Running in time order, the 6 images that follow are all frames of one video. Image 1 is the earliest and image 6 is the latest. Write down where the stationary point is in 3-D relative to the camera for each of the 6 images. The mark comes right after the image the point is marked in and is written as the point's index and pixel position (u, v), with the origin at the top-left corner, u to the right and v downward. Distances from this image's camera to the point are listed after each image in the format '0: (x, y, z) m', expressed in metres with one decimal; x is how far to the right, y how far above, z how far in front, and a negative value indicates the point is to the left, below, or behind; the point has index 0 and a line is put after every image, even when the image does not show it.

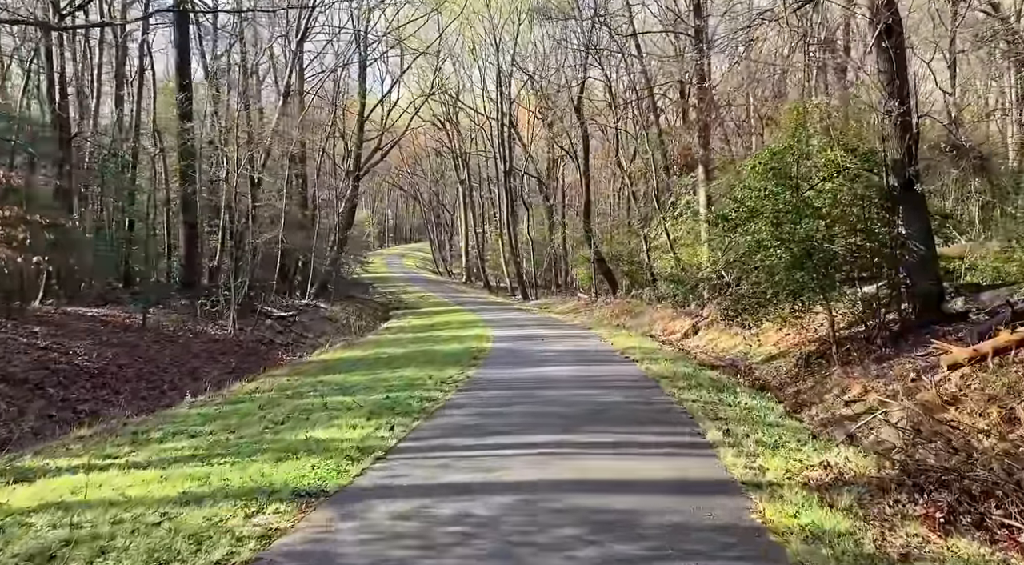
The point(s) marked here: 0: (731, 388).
0: (+3.4, -1.7, +18.0) m
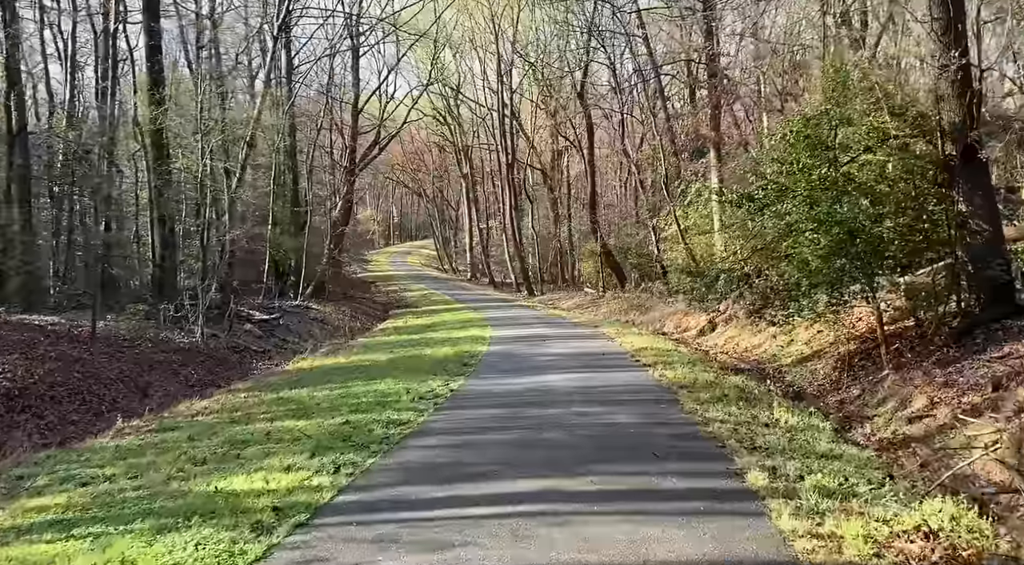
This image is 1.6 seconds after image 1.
0: (+3.3, -1.6, +15.1) m
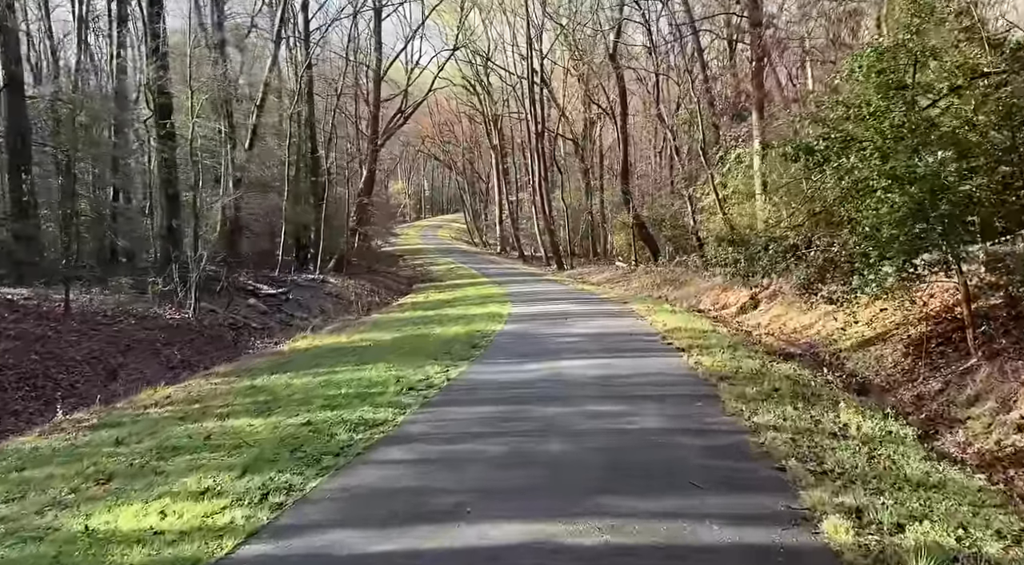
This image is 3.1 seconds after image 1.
0: (+3.4, -1.3, +12.6) m
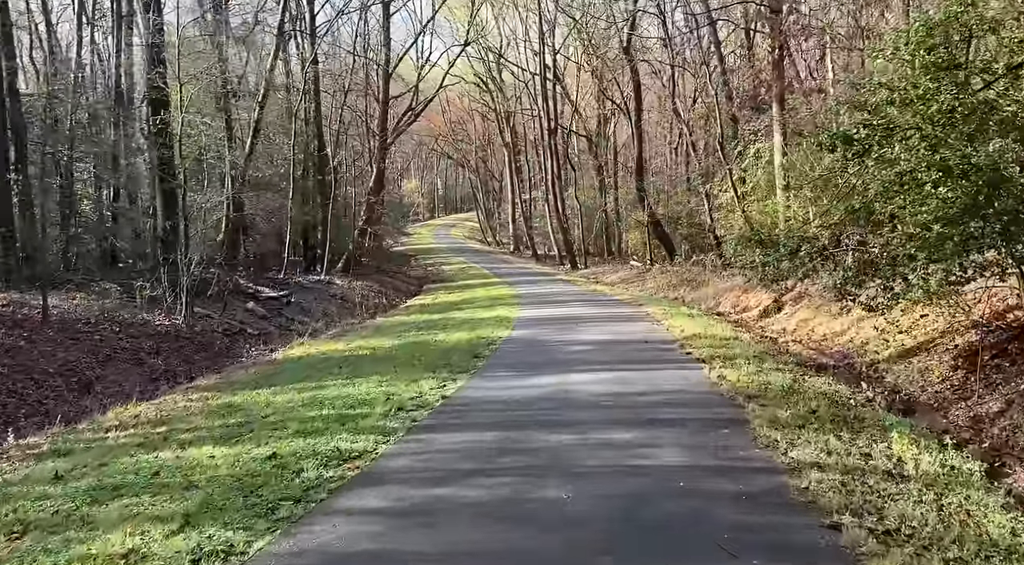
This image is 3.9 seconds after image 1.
0: (+3.4, -1.3, +11.1) m
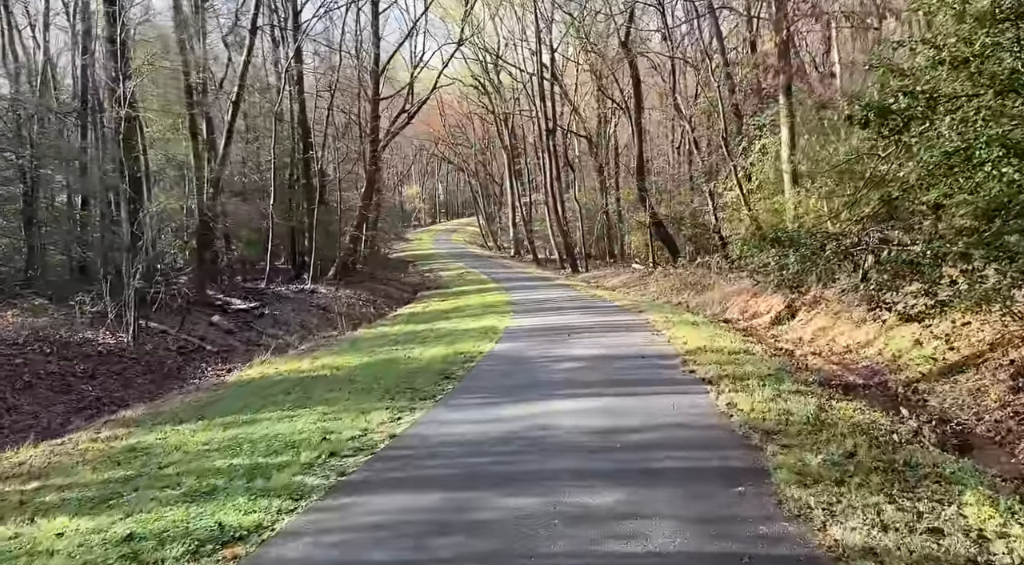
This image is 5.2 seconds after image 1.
0: (+3.0, -1.4, +8.8) m
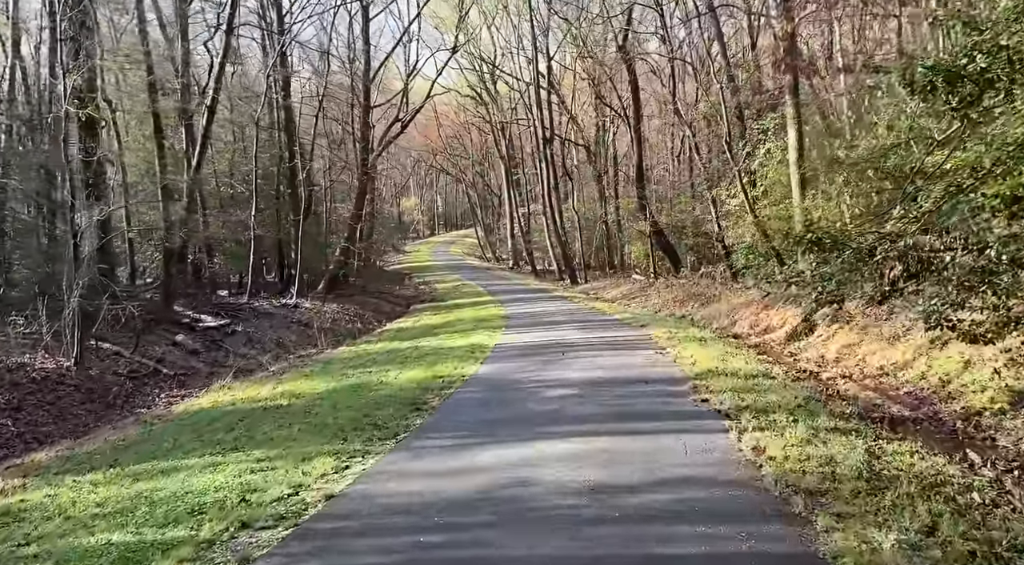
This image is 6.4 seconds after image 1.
0: (+2.8, -1.4, +6.6) m
